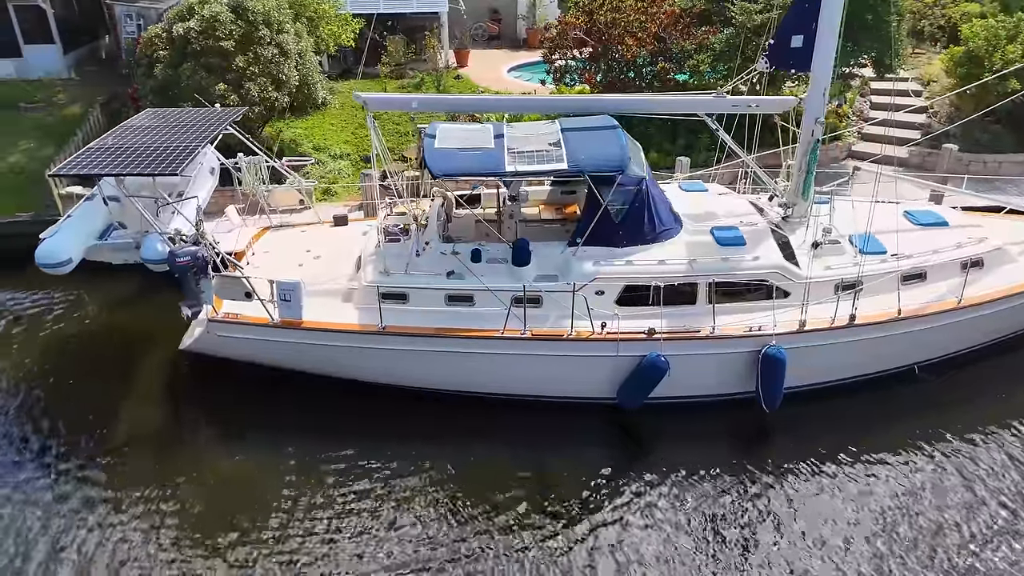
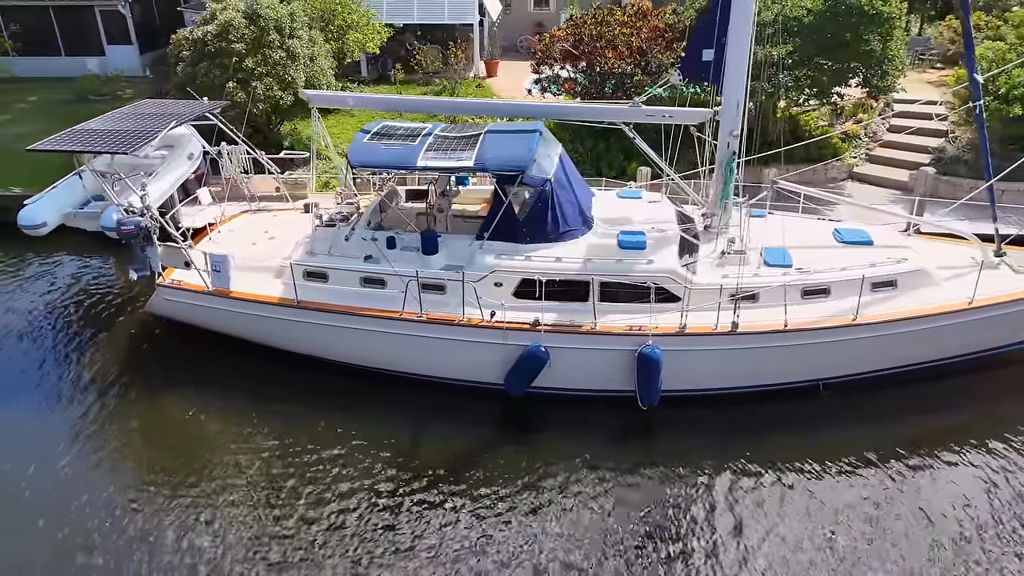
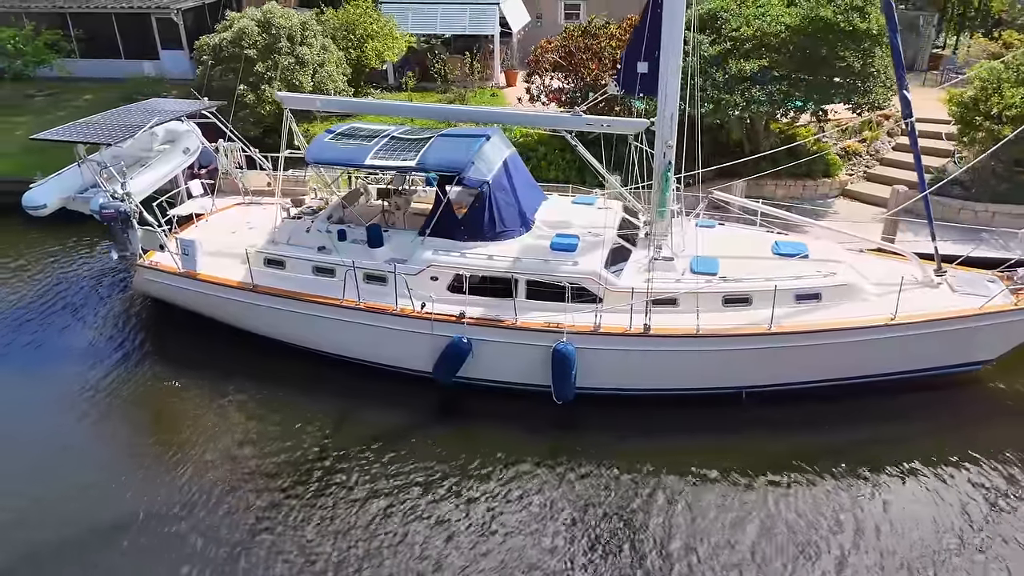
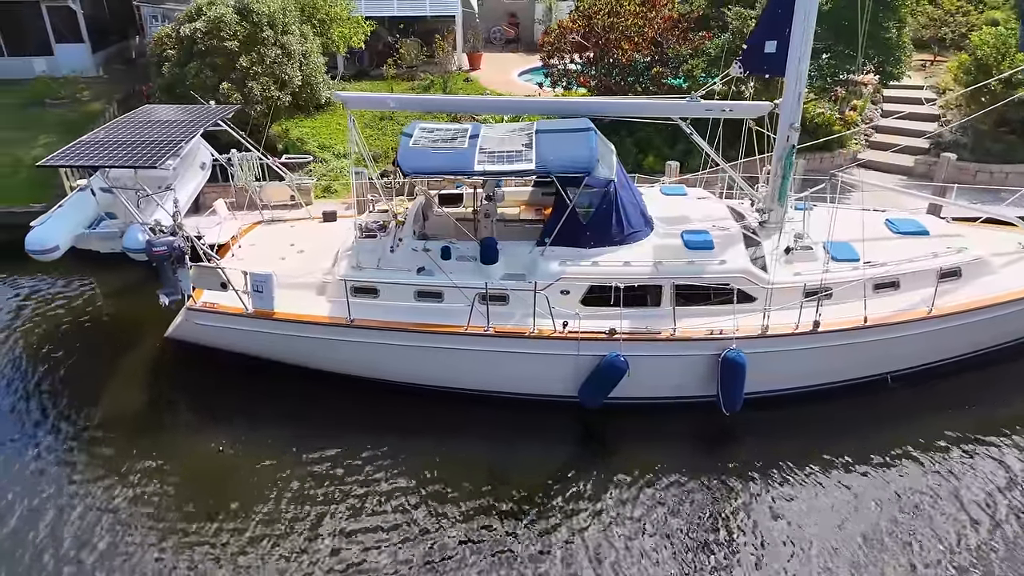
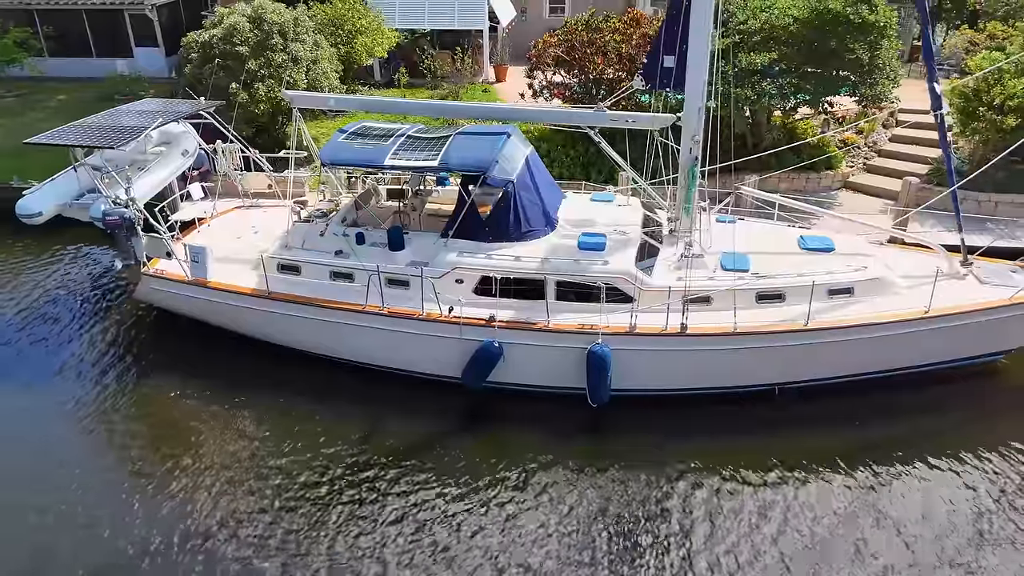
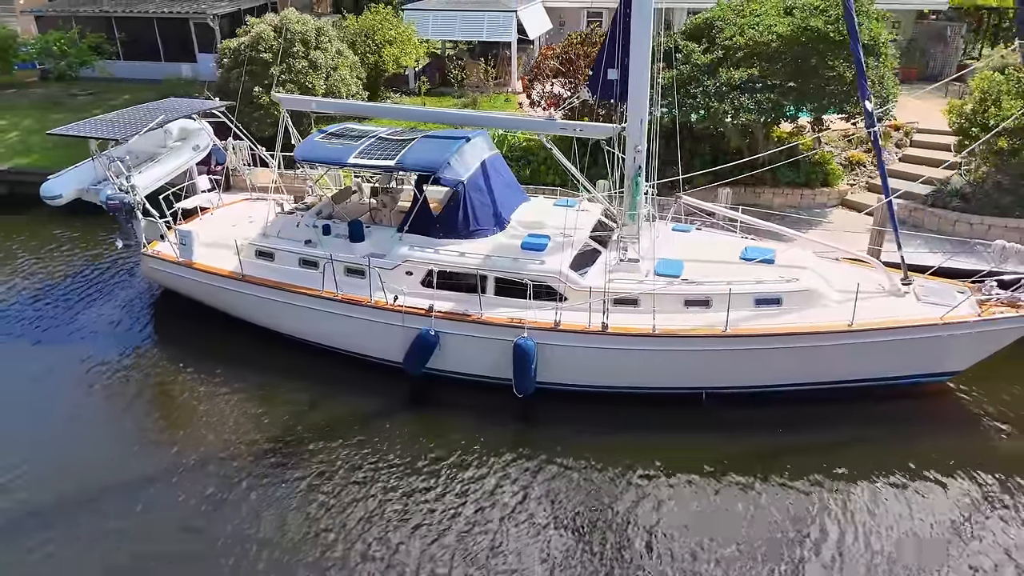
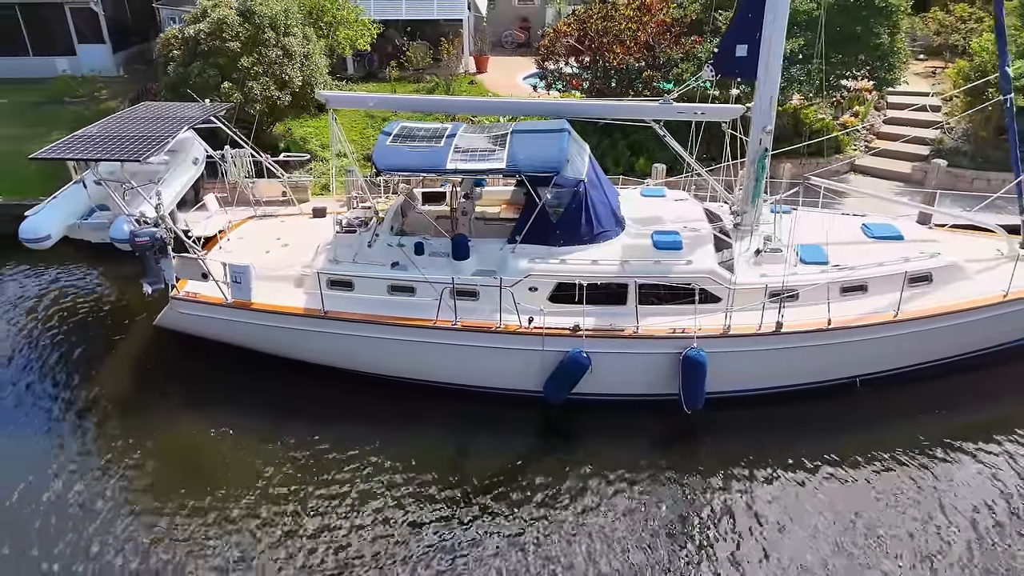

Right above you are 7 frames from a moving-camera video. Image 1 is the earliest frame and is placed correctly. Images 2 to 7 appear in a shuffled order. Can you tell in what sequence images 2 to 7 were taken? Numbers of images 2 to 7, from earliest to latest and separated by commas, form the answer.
4, 7, 2, 5, 3, 6
